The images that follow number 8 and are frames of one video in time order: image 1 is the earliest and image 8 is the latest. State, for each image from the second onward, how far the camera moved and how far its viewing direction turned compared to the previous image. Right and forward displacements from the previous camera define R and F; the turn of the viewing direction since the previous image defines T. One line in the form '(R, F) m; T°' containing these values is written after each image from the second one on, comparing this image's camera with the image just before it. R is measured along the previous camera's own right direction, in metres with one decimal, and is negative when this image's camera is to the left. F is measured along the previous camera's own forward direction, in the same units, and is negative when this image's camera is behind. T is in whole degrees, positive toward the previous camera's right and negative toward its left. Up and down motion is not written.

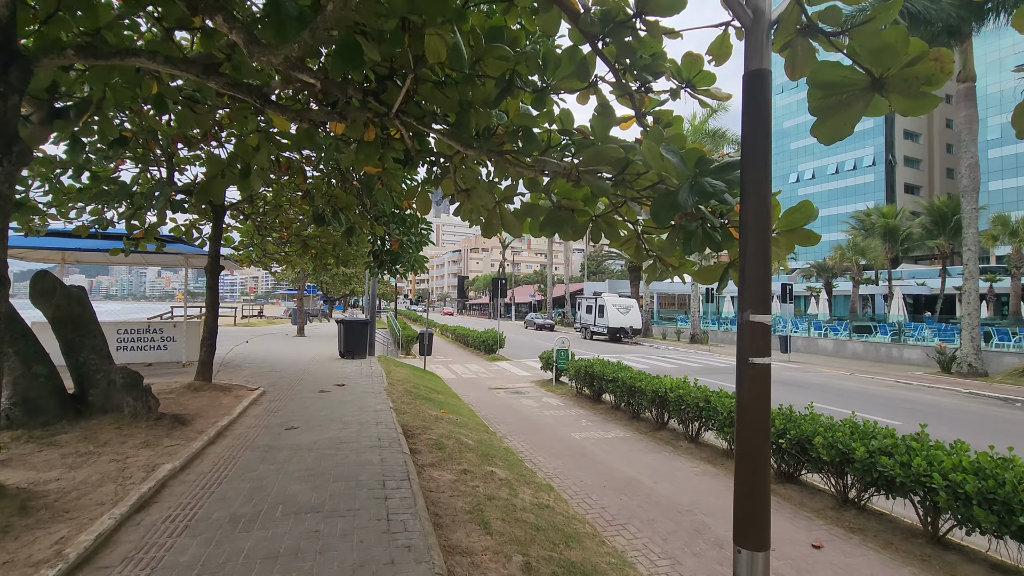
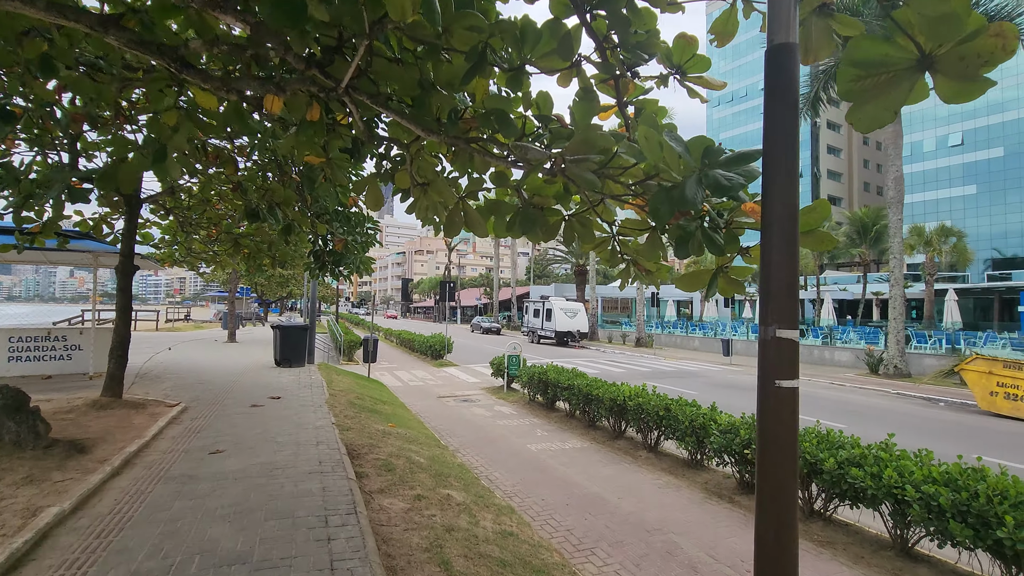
(-0.1, +0.4) m; +6°
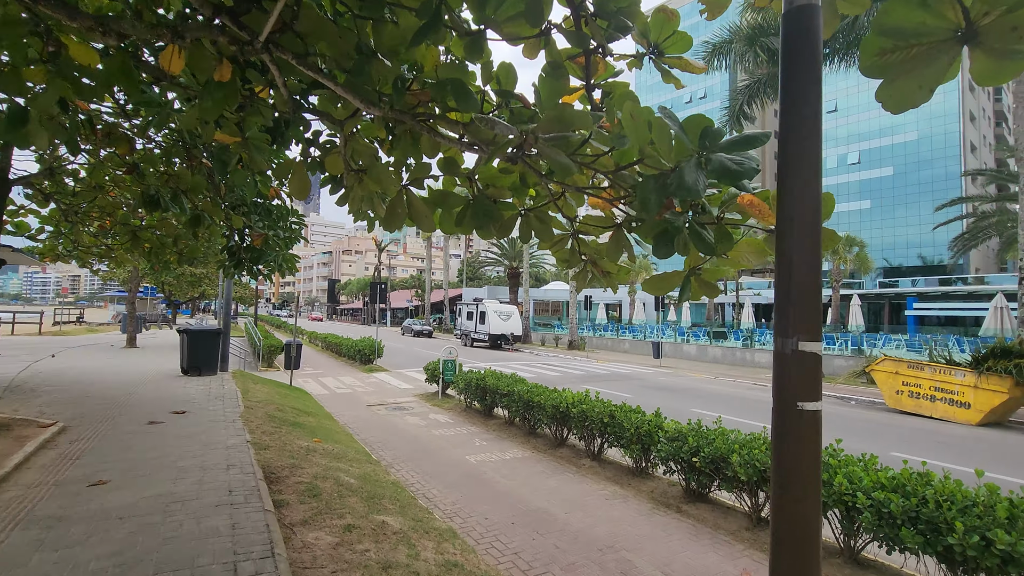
(-0.1, +0.4) m; +8°
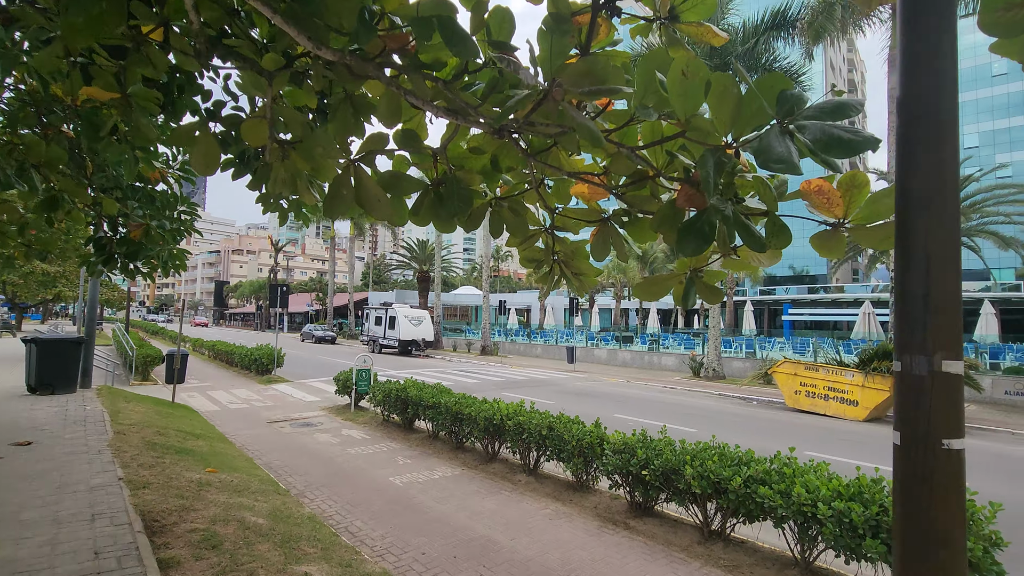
(-0.3, +0.6) m; +10°
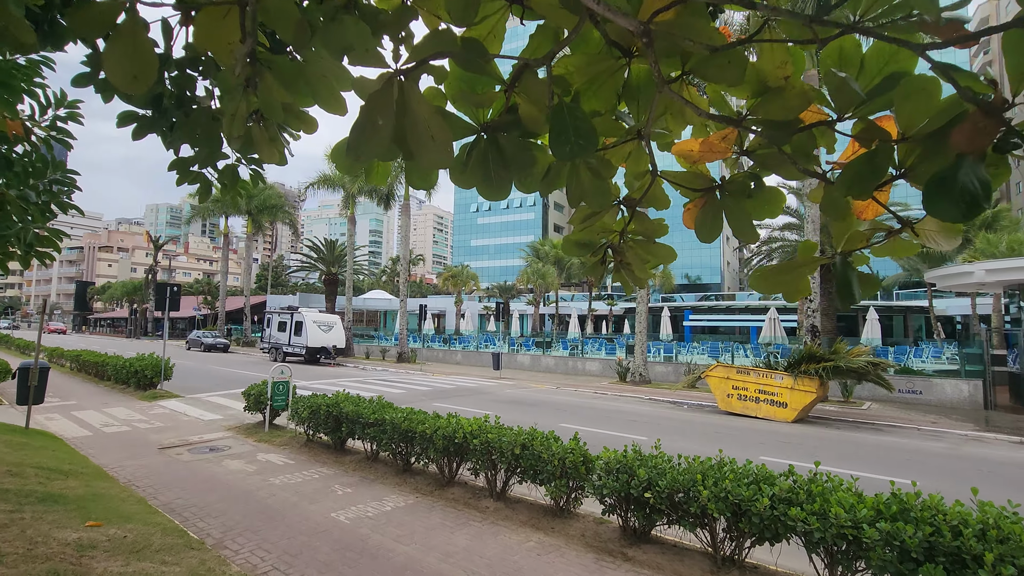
(-0.7, +0.9) m; +10°
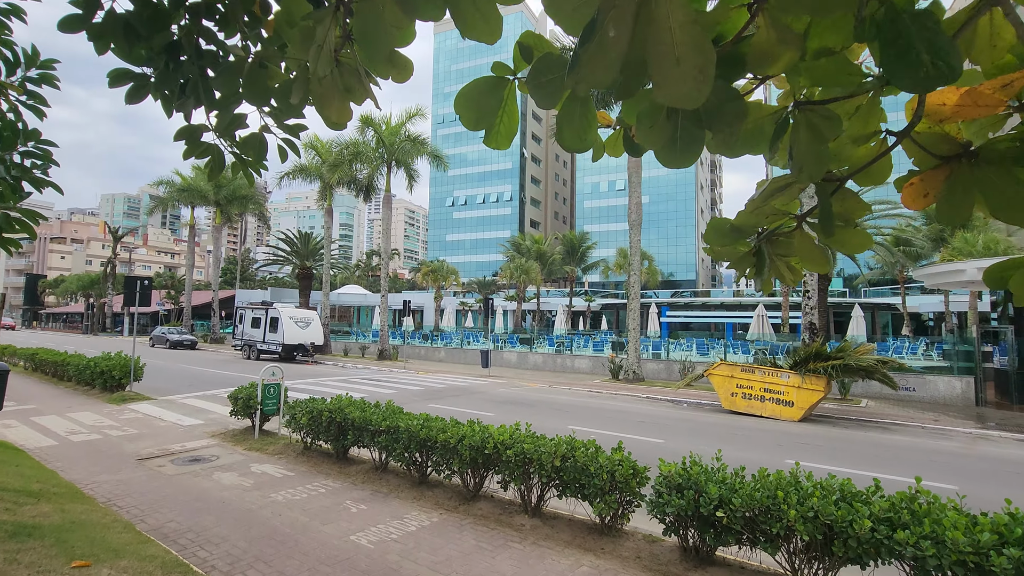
(-0.7, +0.6) m; +3°
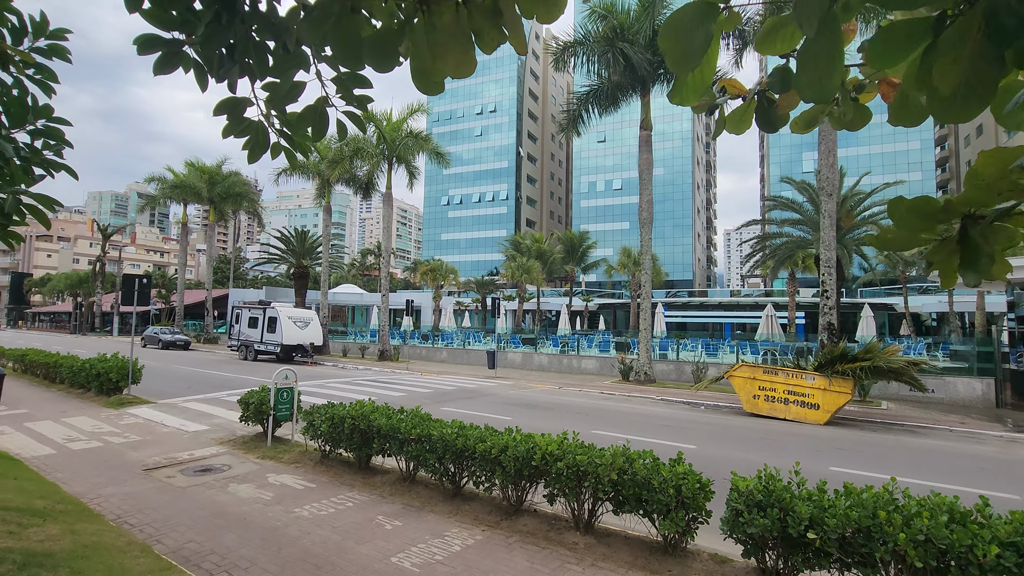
(-0.6, +0.4) m; +1°
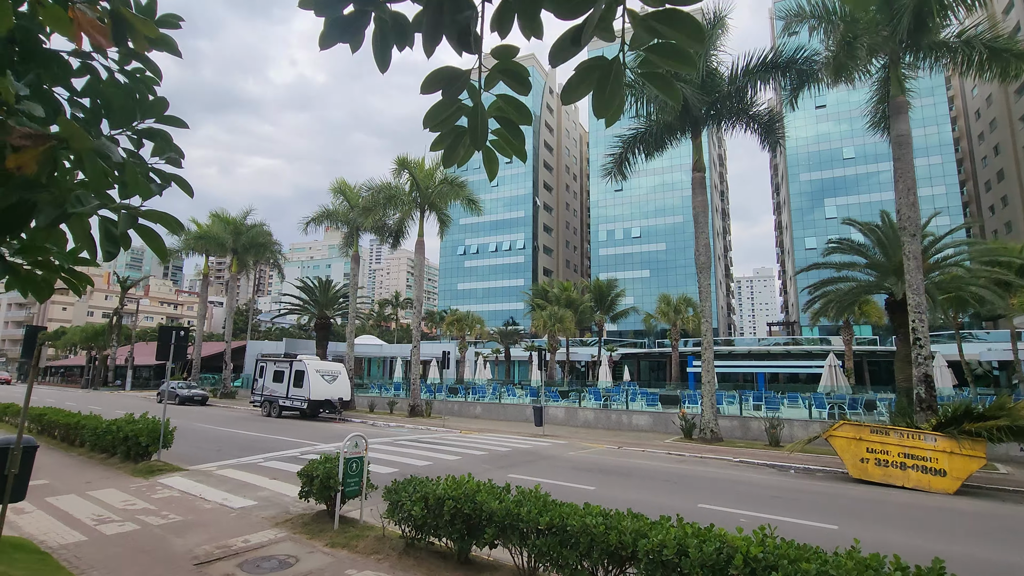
(-1.4, +1.0) m; -1°
